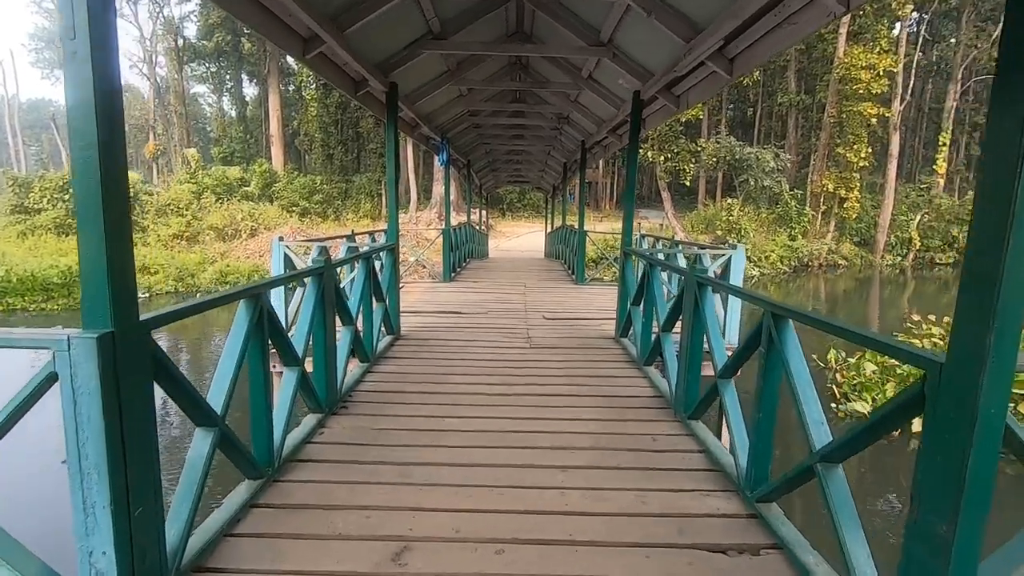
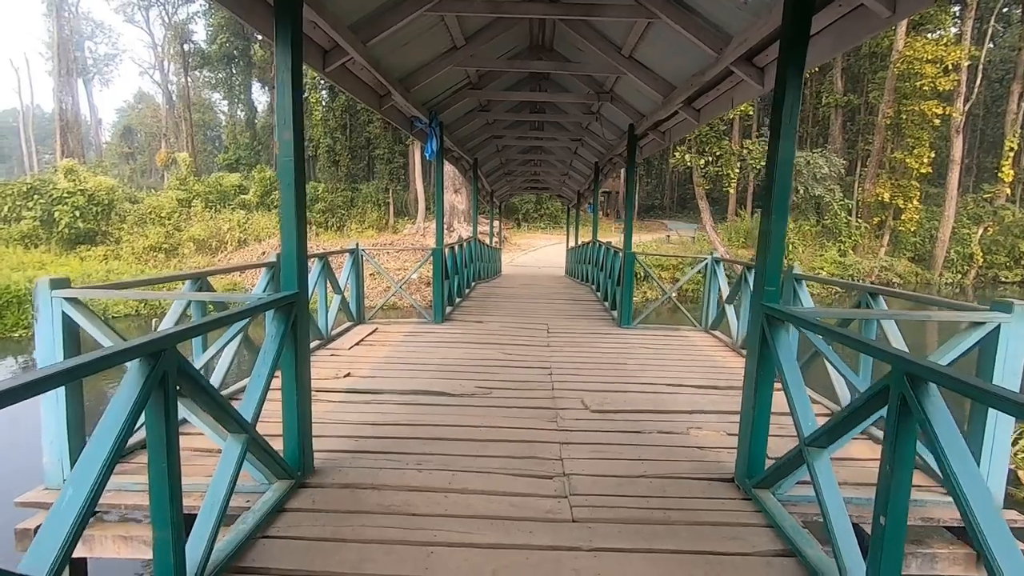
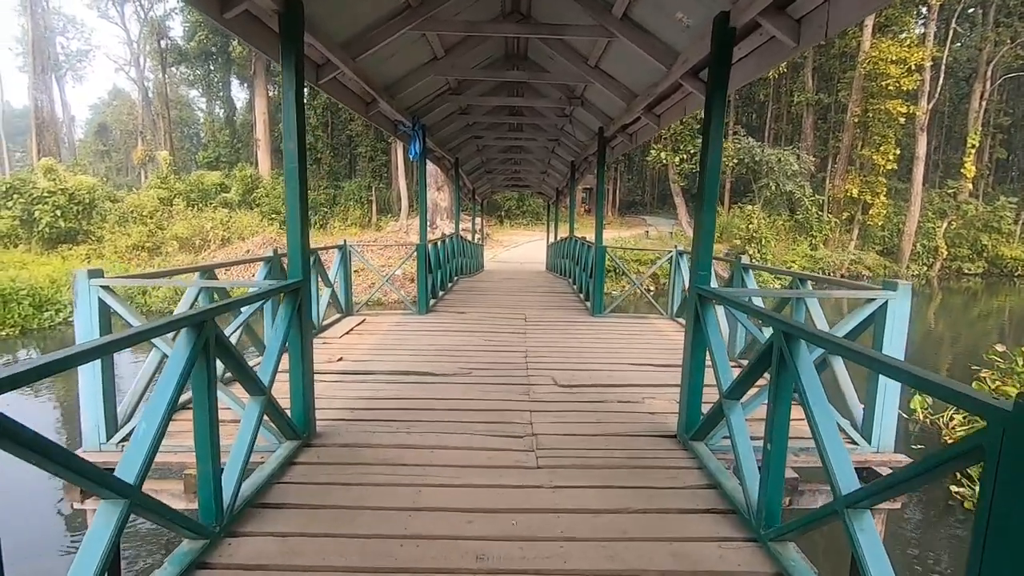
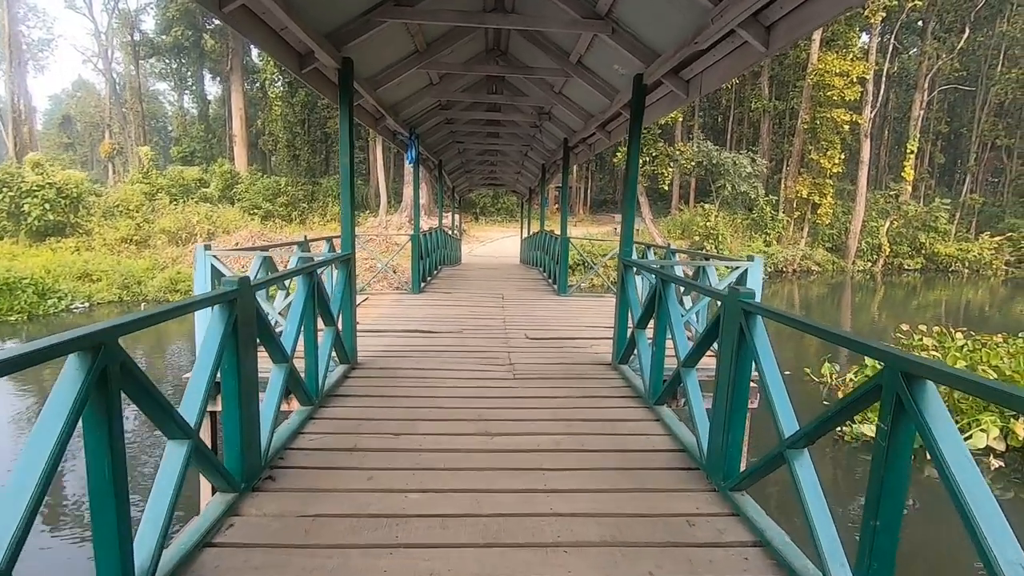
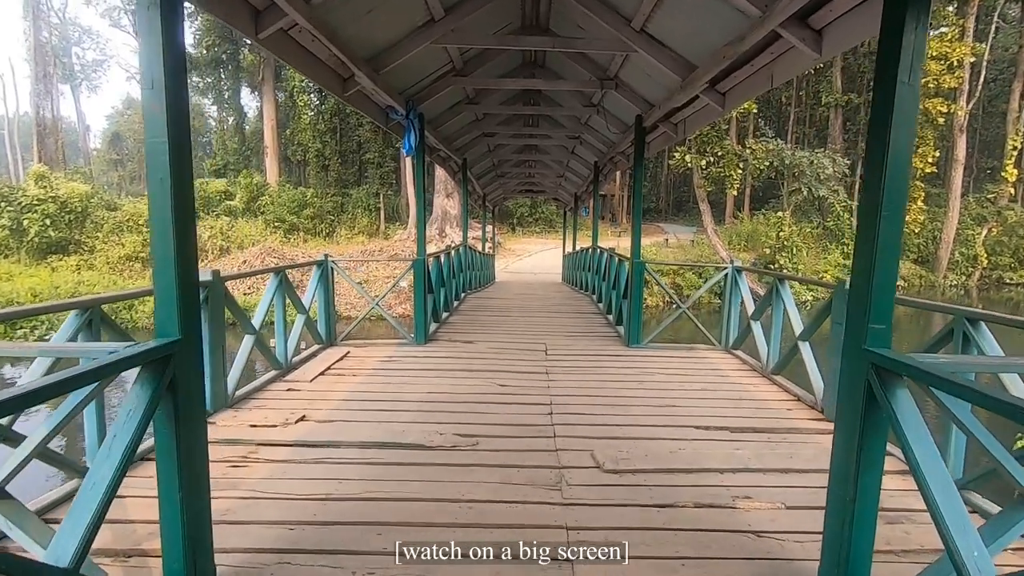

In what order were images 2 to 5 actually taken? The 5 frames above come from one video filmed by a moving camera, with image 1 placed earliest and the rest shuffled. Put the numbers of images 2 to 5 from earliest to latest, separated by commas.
4, 3, 2, 5
